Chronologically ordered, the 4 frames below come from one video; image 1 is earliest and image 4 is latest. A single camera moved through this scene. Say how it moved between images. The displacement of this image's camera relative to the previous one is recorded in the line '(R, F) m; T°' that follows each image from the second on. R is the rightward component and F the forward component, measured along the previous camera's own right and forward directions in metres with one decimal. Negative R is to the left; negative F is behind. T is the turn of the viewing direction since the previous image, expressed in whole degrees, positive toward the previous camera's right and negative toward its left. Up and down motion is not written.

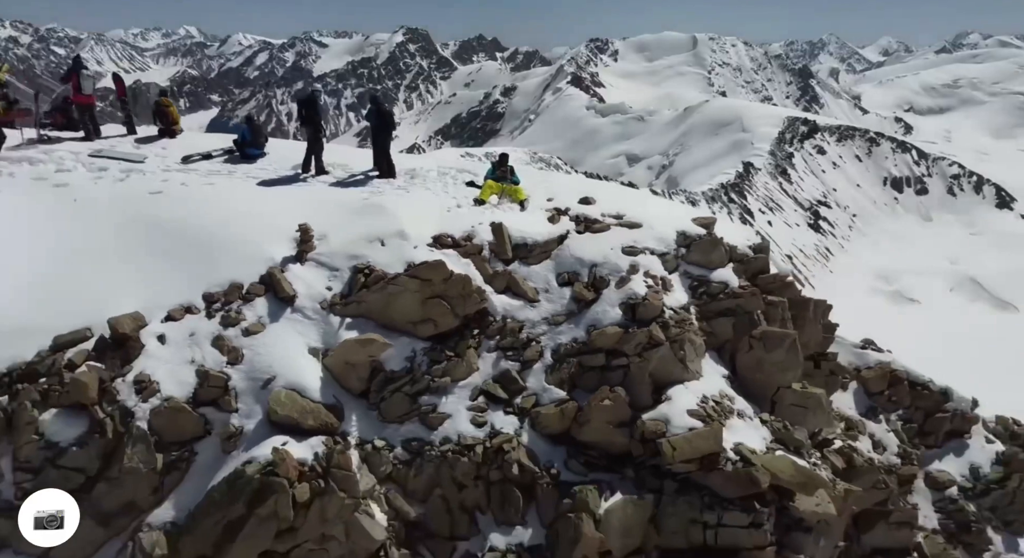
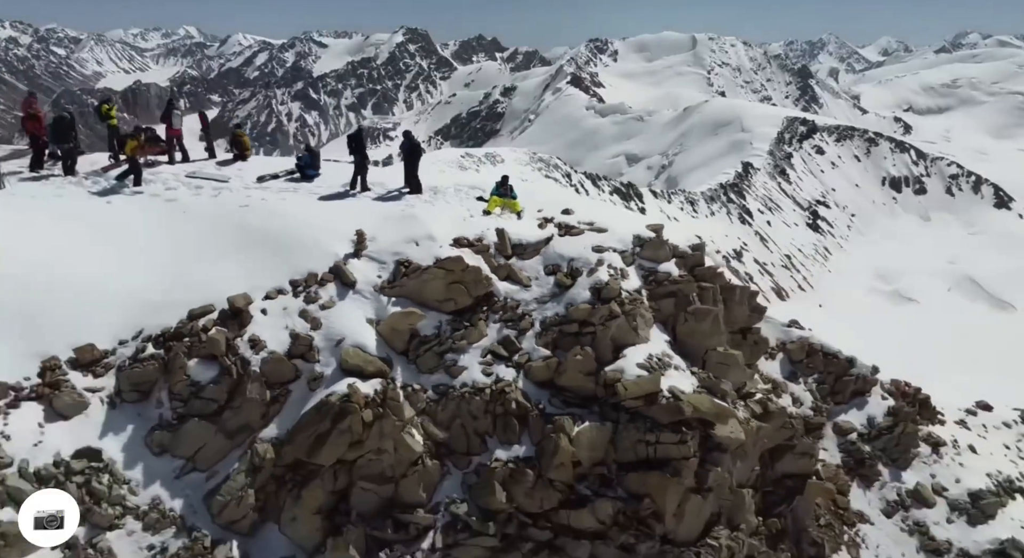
(0.0, -0.5) m; 0°
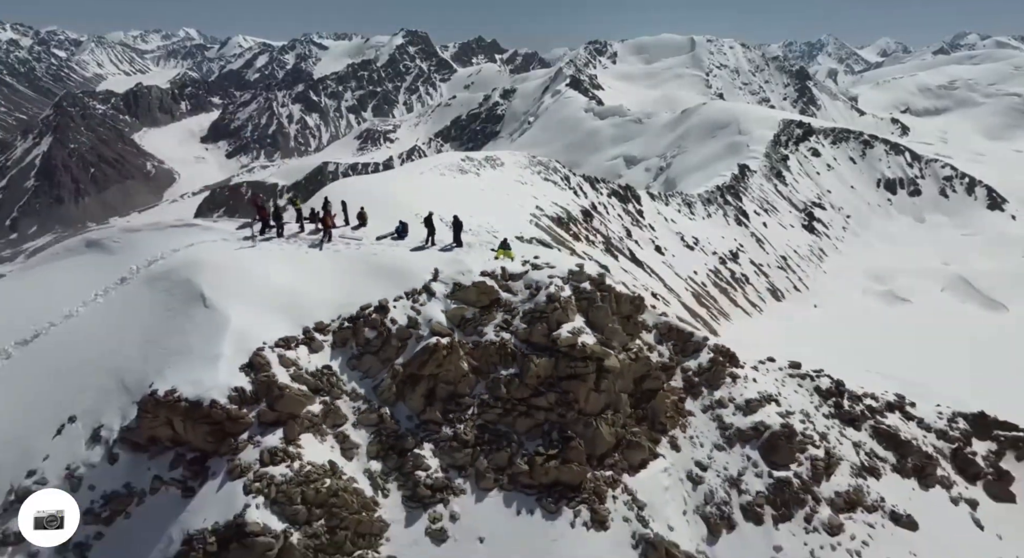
(0.0, -1.7) m; 0°
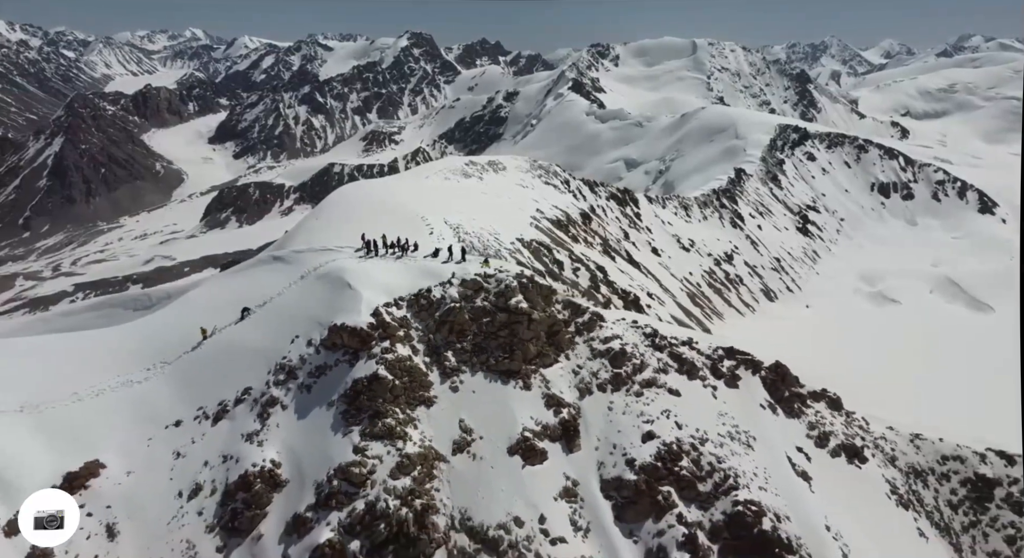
(+6.6, -1.8) m; -1°
